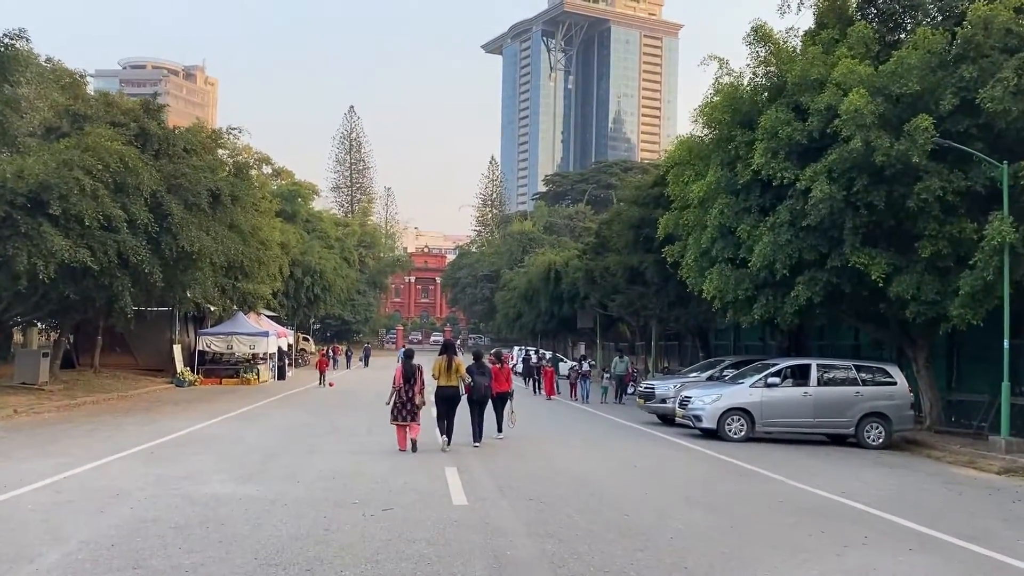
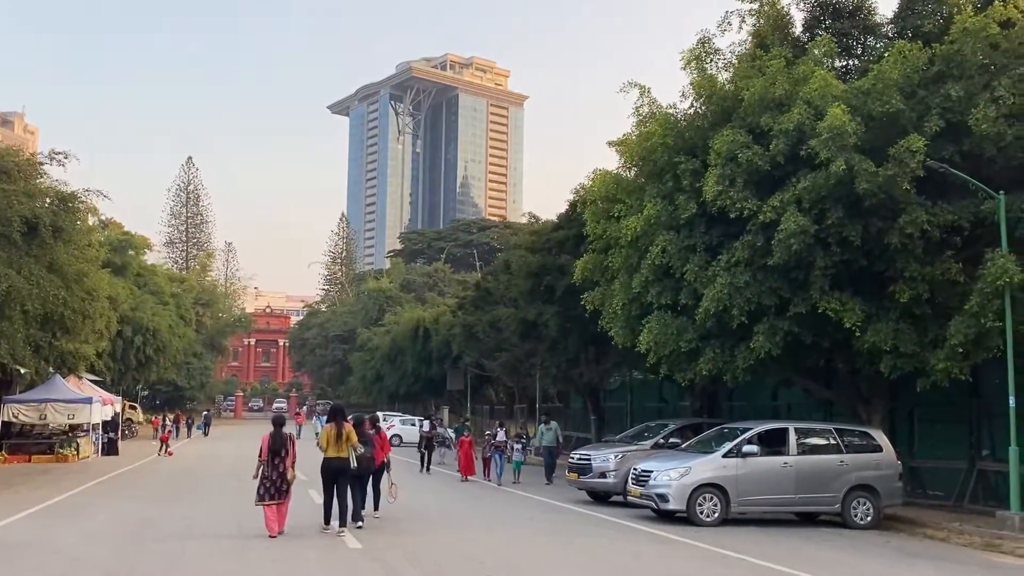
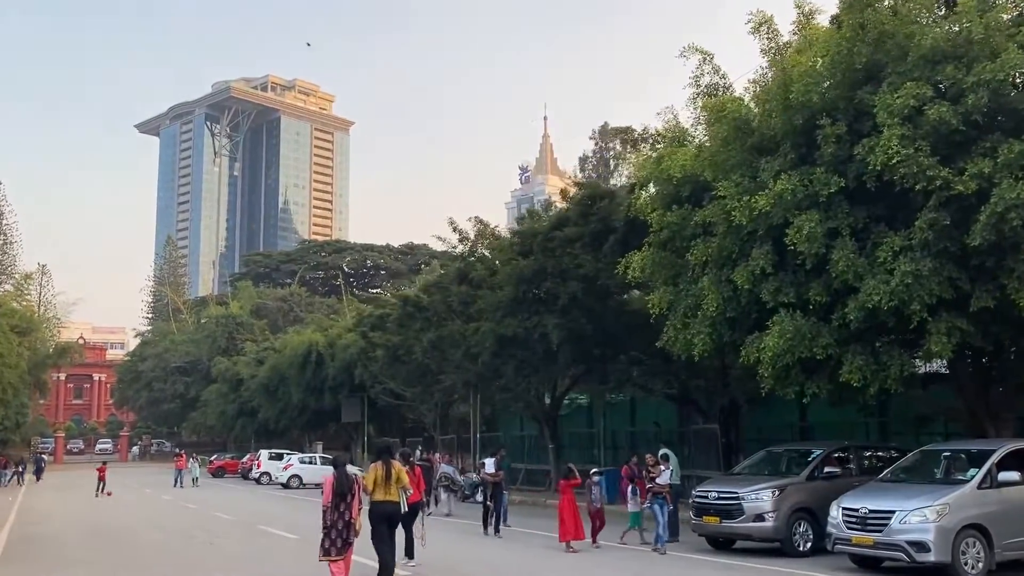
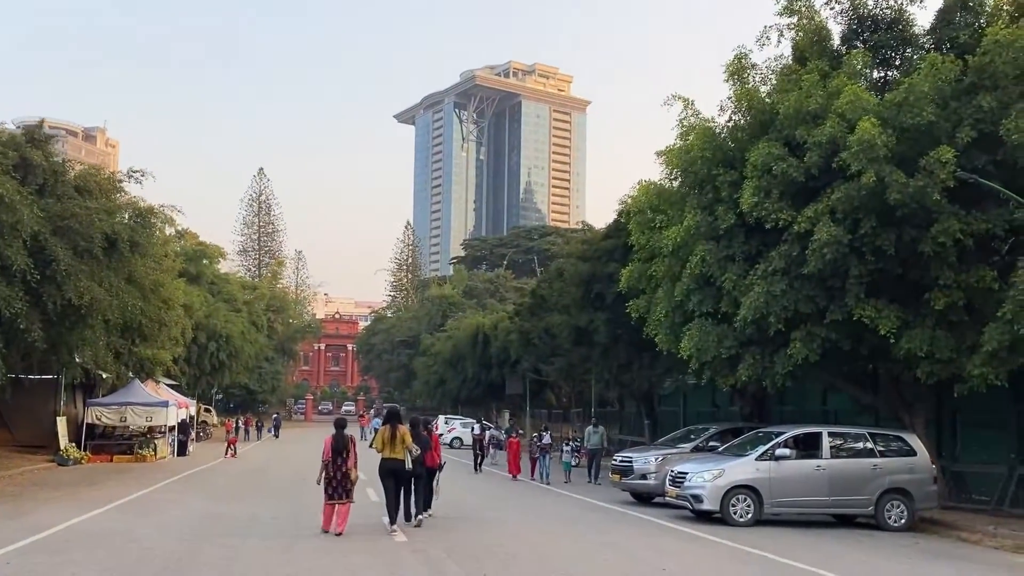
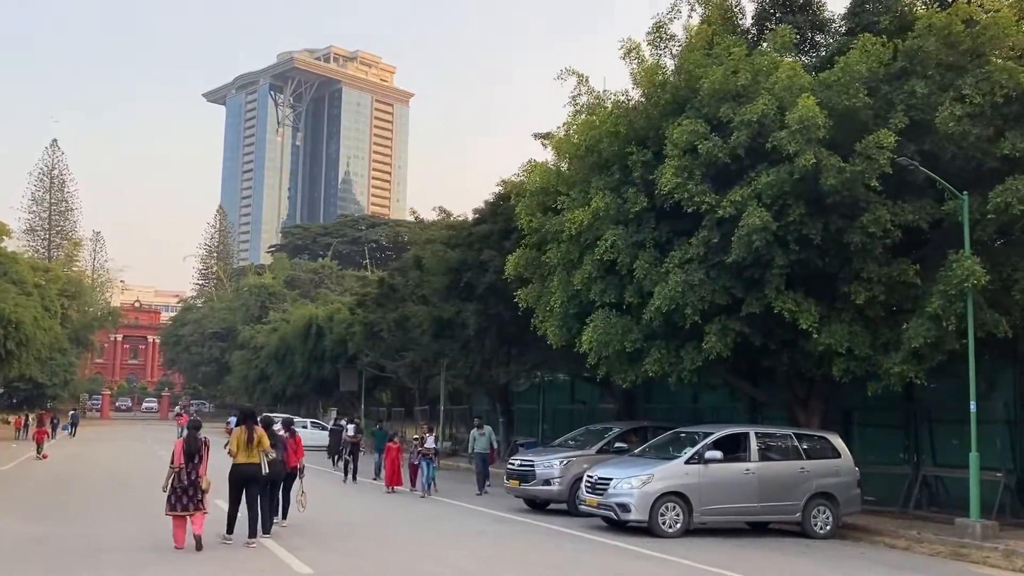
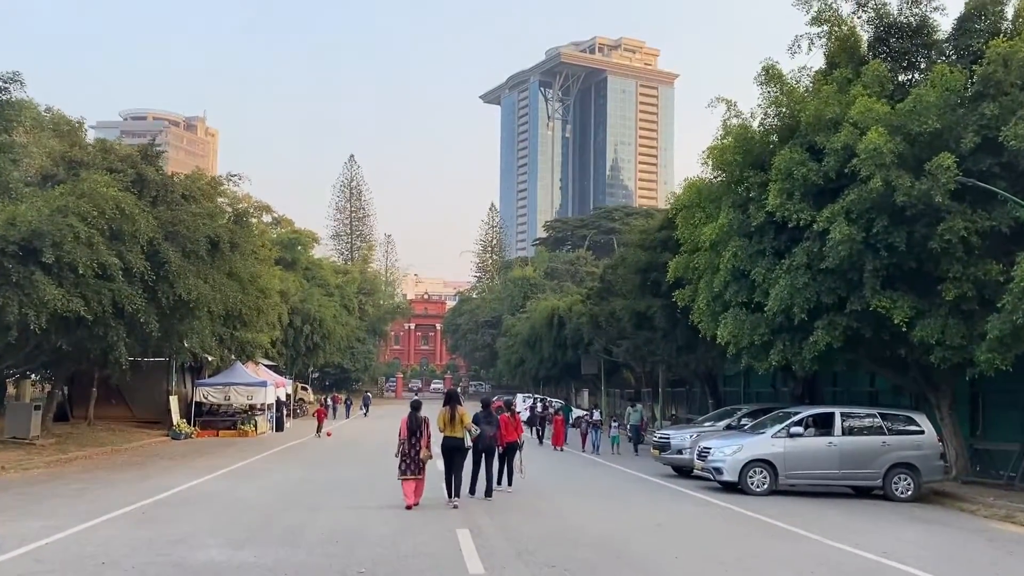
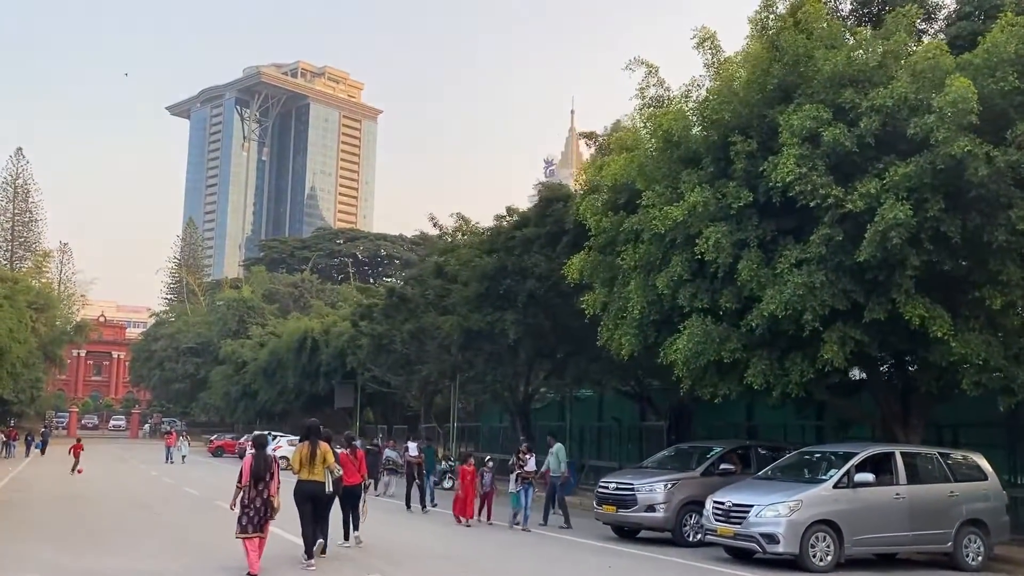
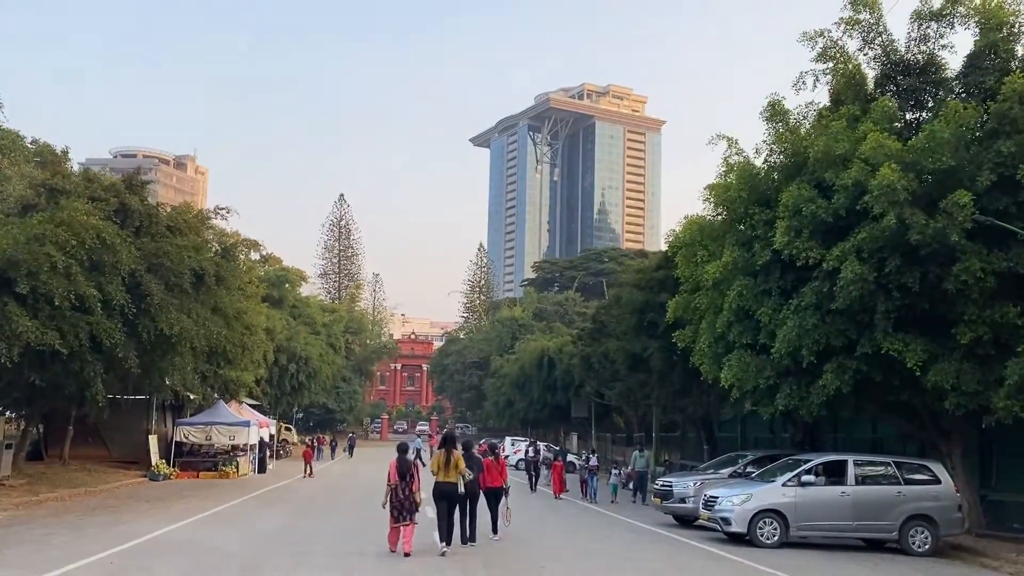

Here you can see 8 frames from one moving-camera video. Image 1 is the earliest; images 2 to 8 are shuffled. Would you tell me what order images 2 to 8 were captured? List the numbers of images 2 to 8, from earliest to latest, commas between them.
6, 8, 4, 2, 5, 7, 3
